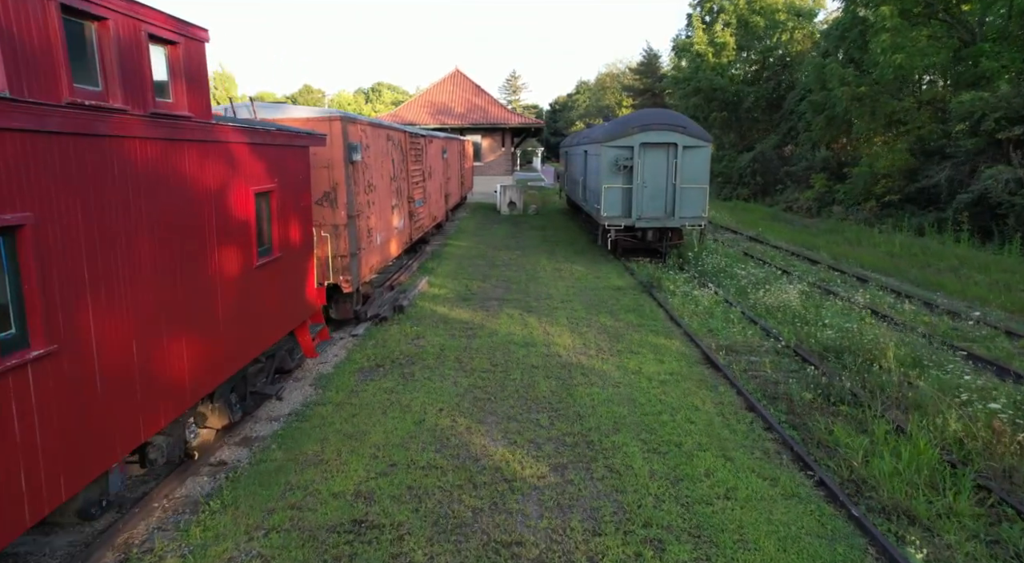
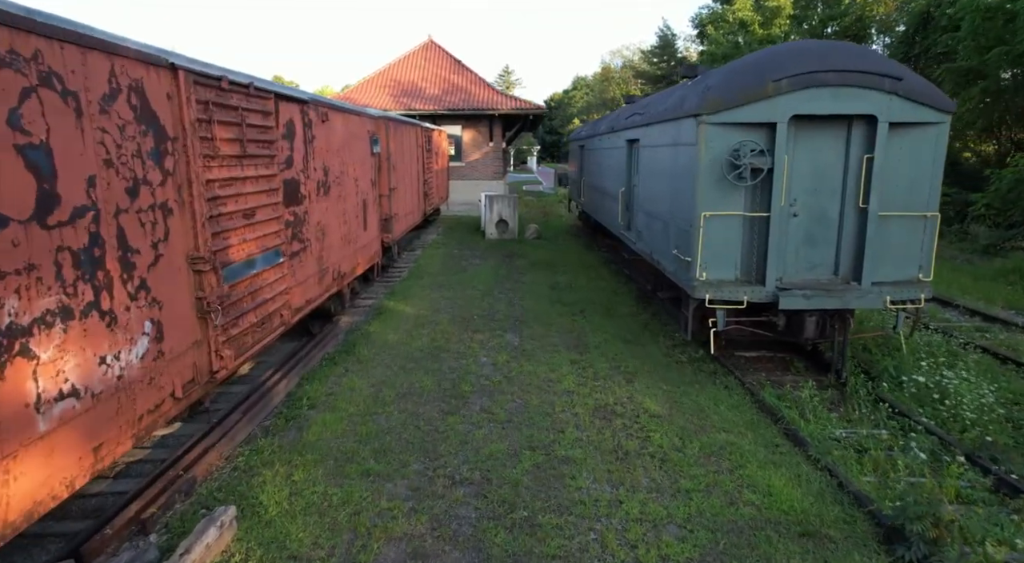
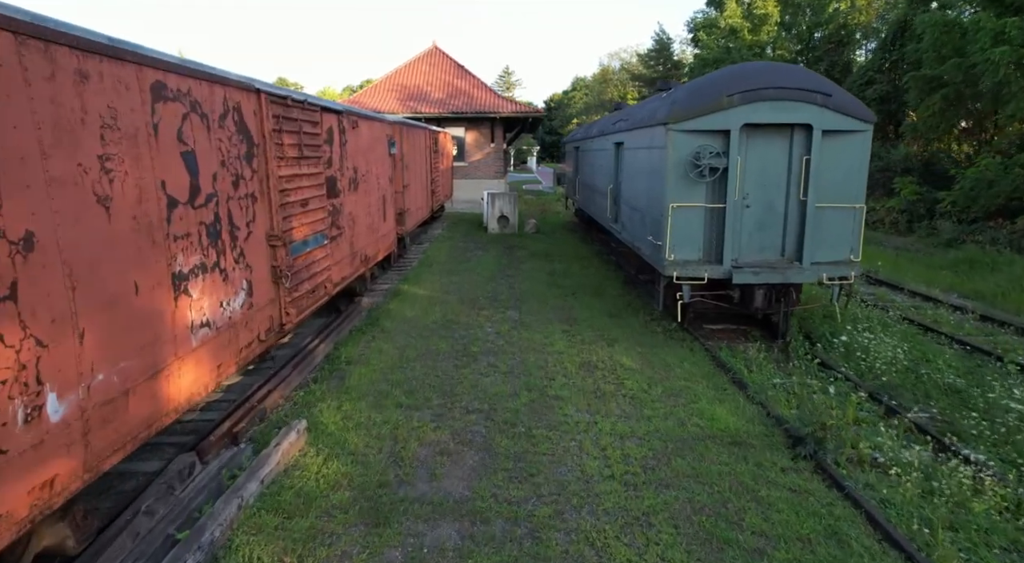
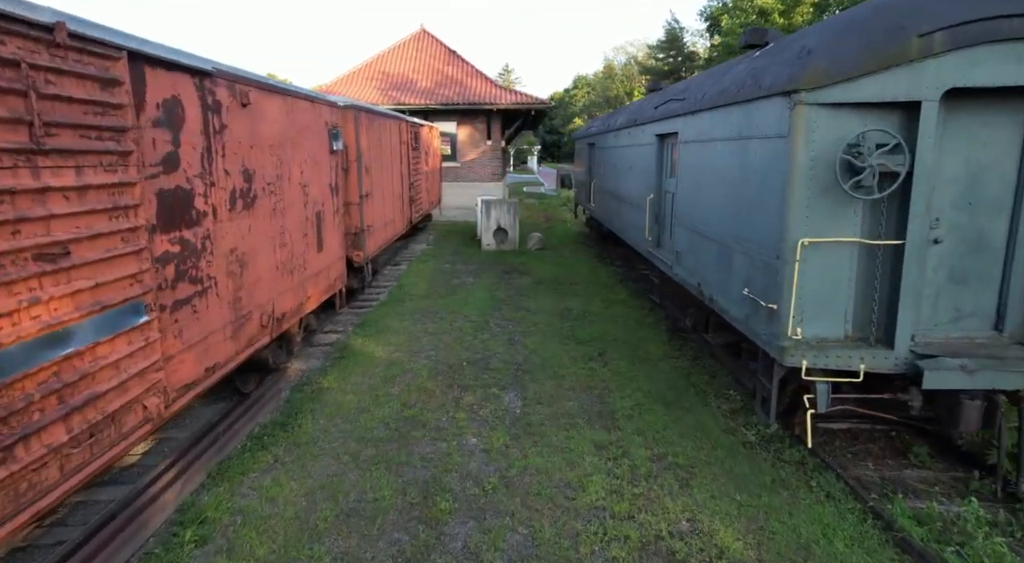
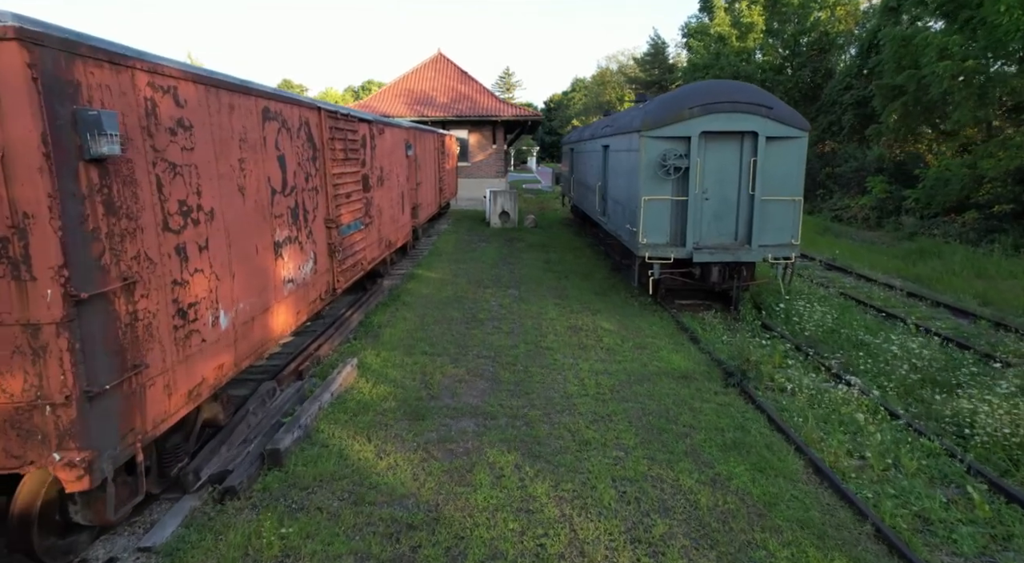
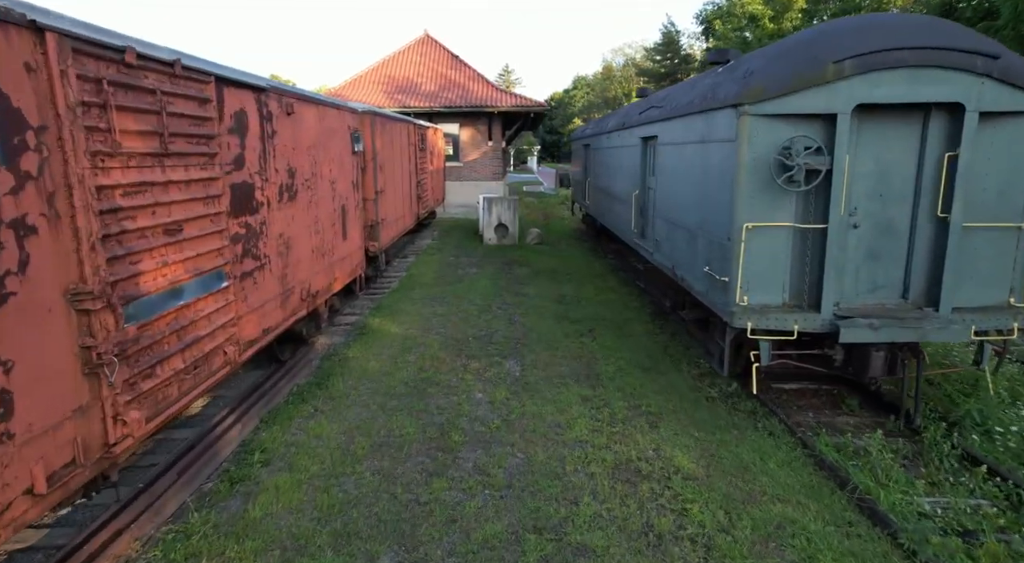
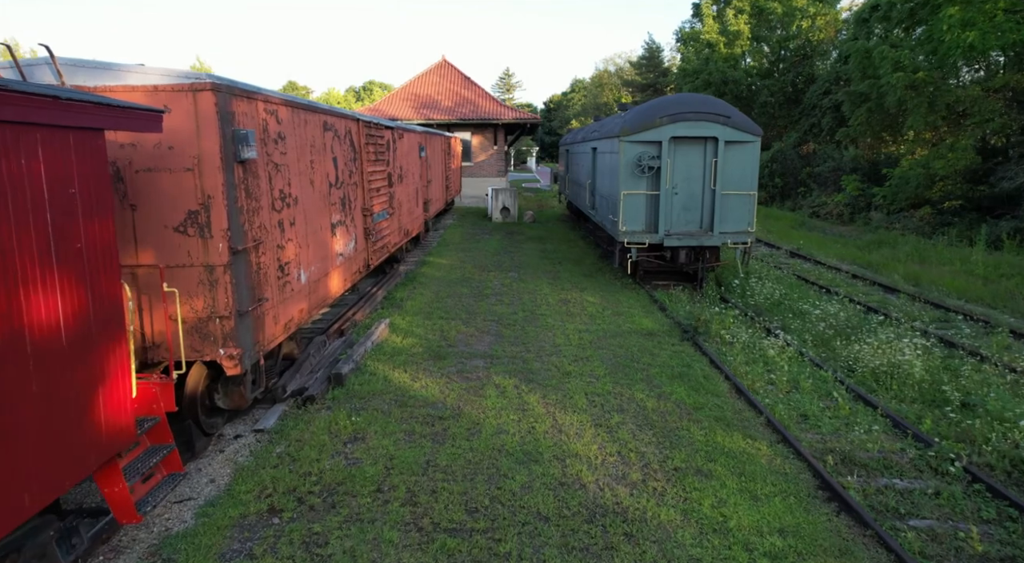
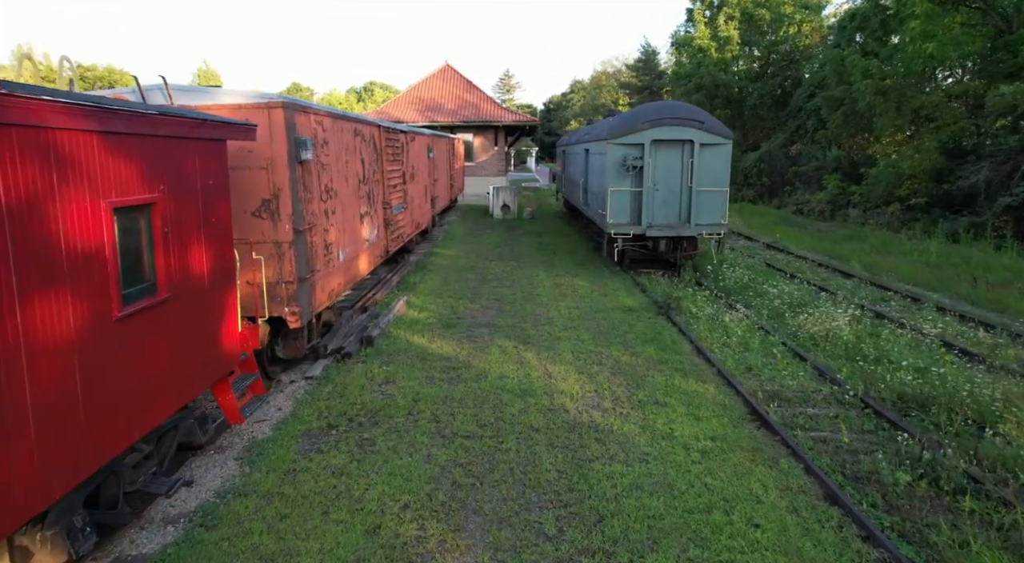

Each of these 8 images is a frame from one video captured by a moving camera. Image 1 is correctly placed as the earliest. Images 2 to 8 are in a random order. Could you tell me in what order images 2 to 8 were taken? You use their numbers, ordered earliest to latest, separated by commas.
8, 7, 5, 3, 2, 6, 4
